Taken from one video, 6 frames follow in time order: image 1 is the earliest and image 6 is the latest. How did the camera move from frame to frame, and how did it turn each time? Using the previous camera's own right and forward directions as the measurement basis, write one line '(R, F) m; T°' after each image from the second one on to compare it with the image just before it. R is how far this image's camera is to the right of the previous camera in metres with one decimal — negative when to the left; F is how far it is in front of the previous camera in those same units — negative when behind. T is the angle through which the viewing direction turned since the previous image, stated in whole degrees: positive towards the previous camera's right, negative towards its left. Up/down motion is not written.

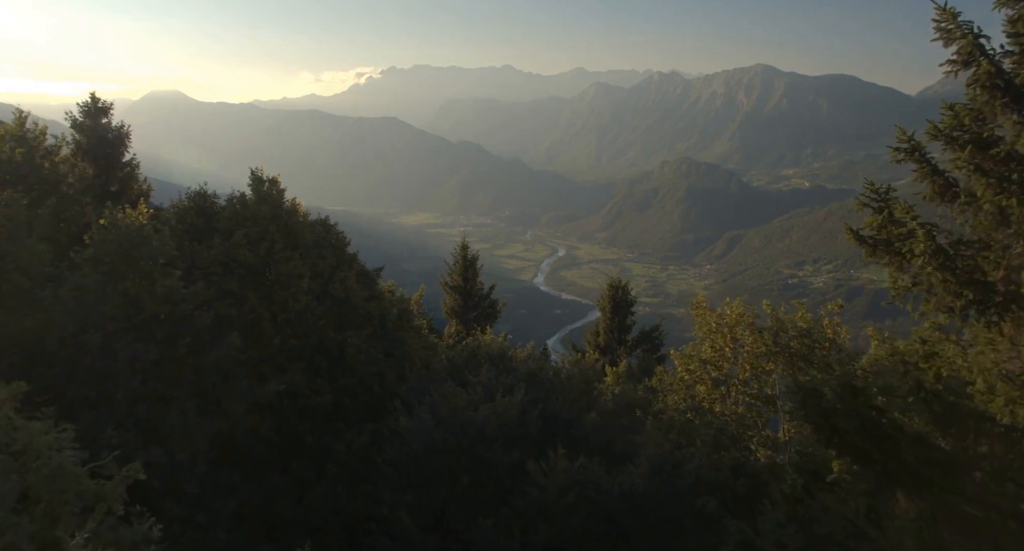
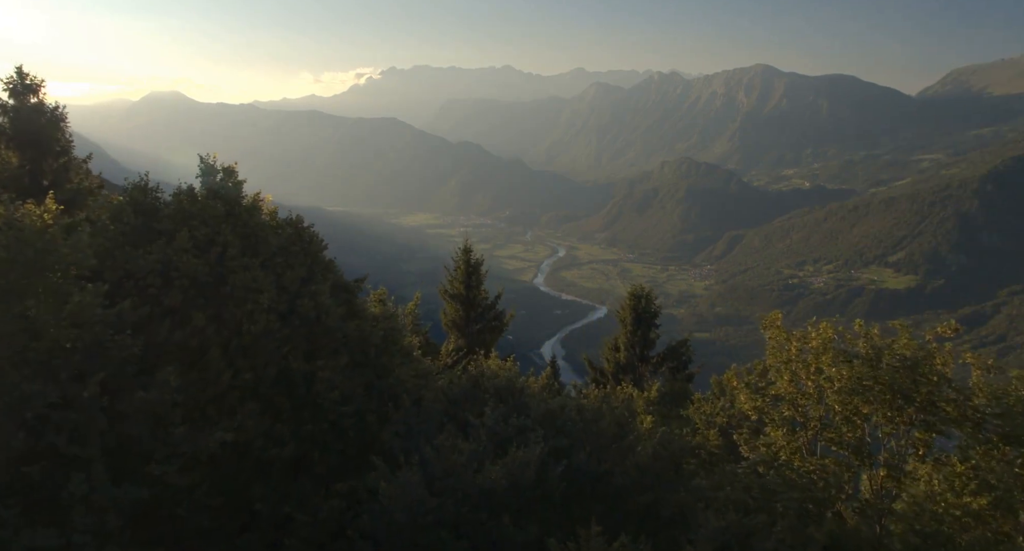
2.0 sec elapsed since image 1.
(-0.2, +3.1) m; 0°
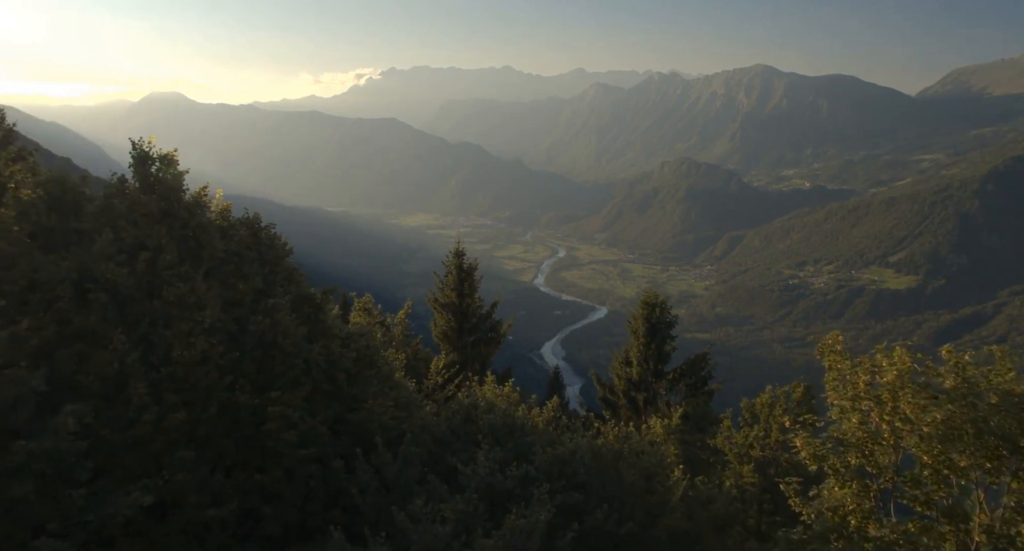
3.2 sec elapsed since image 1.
(0.0, +2.3) m; 0°
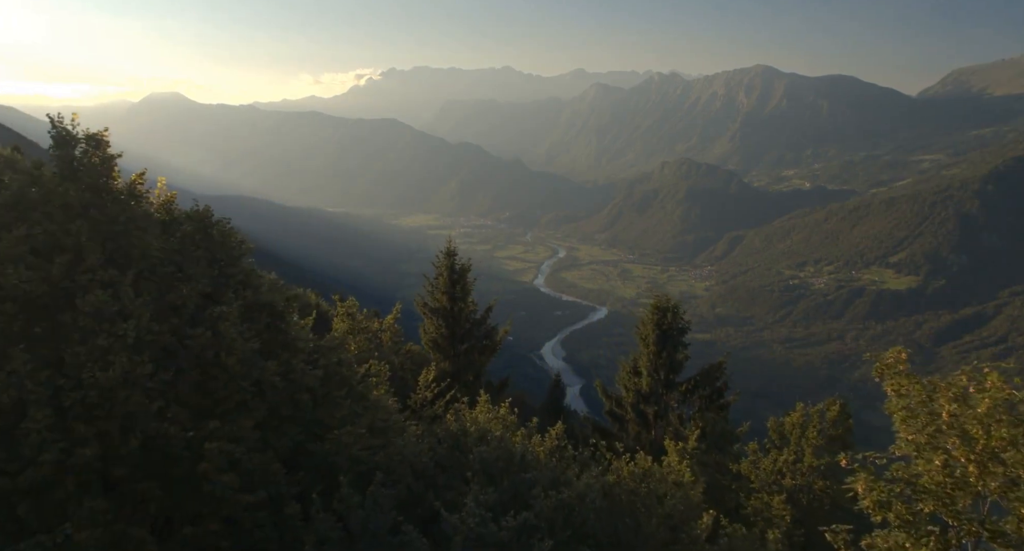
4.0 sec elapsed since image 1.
(0.0, +1.0) m; 0°
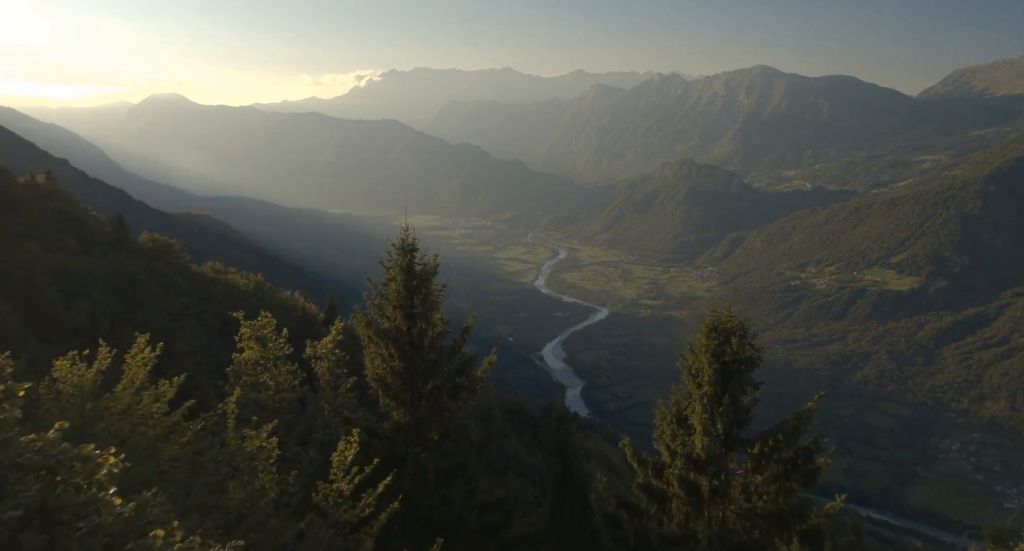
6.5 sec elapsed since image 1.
(-1.3, +2.6) m; 0°
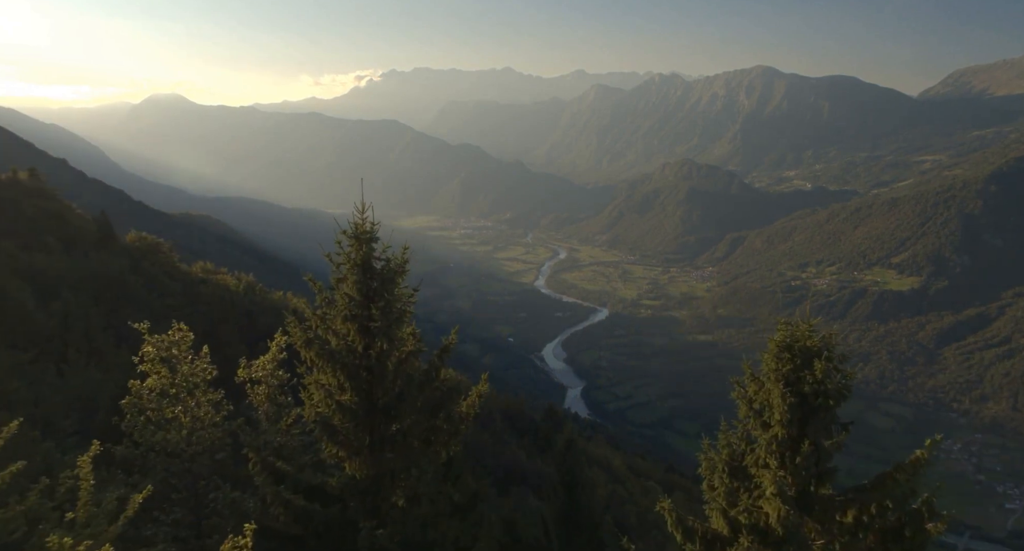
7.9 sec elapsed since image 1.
(-0.3, +1.9) m; 0°
